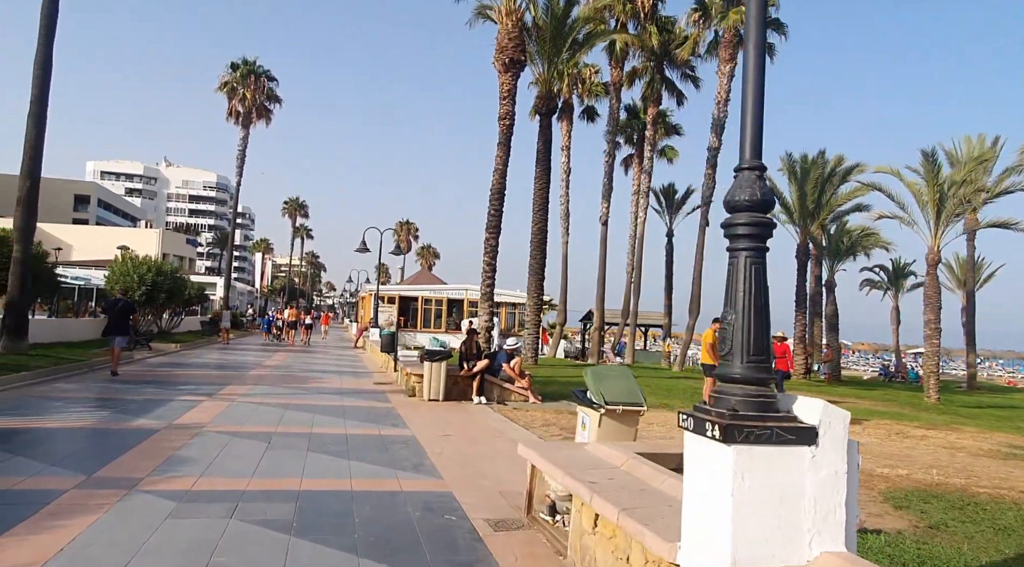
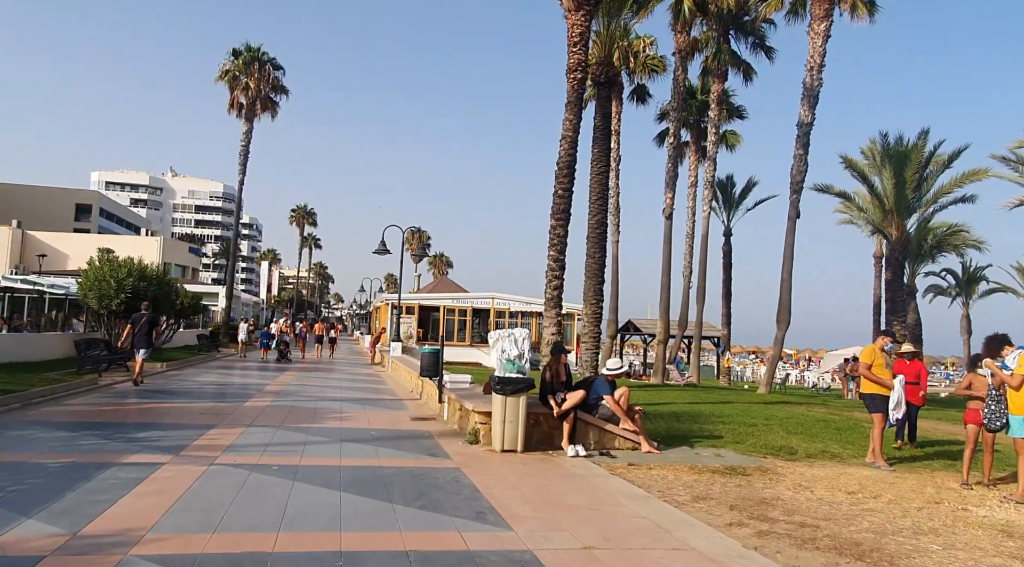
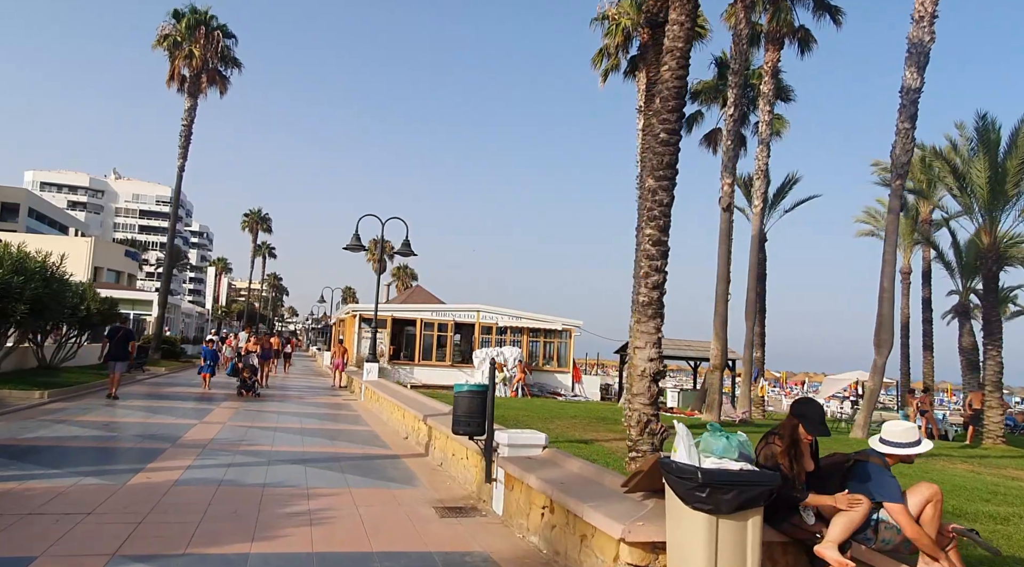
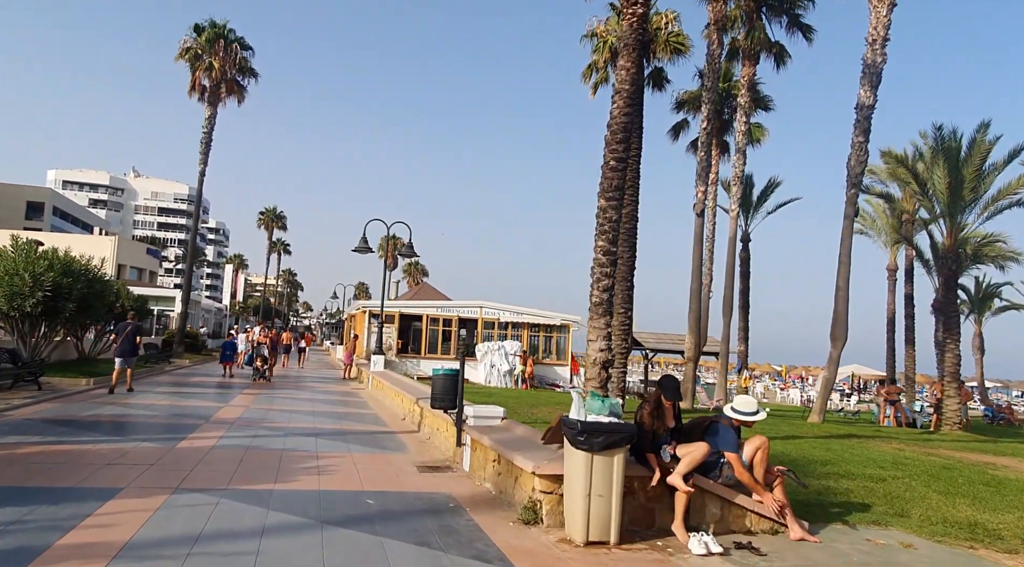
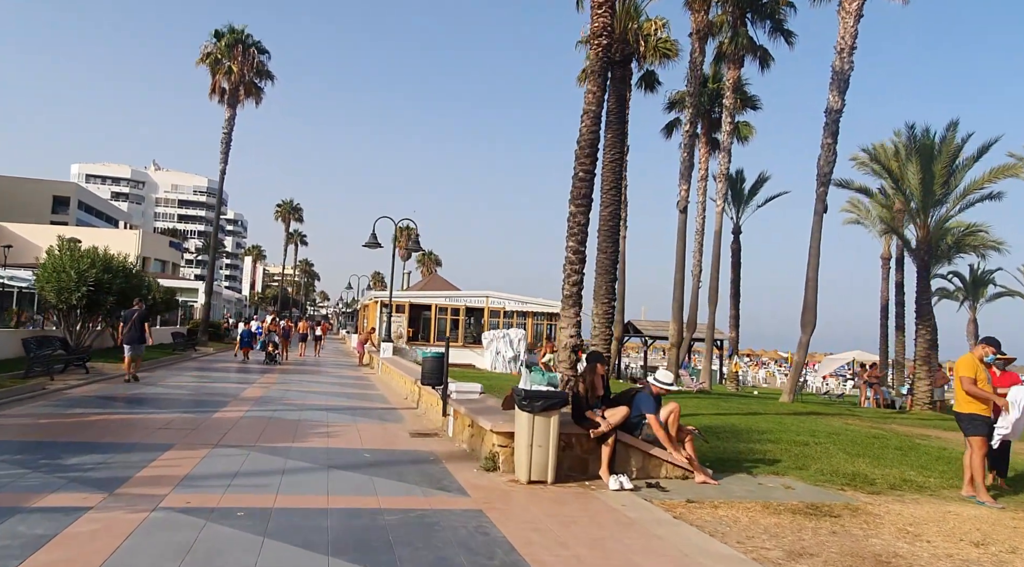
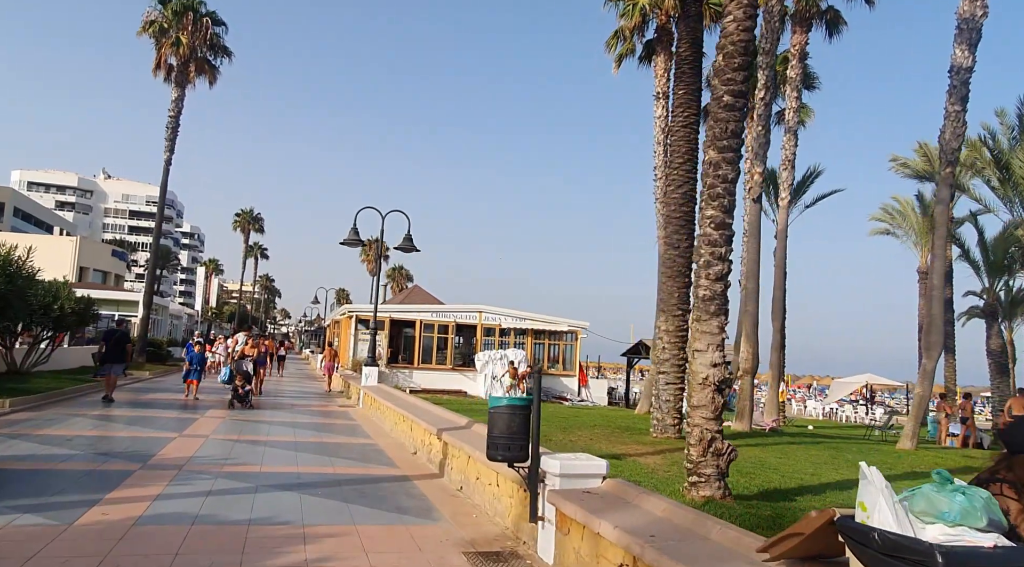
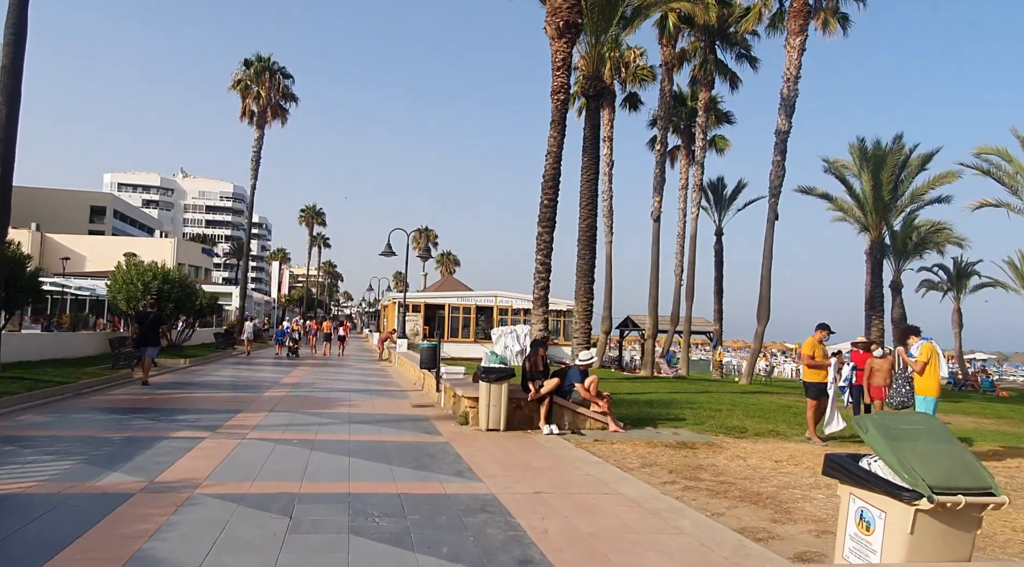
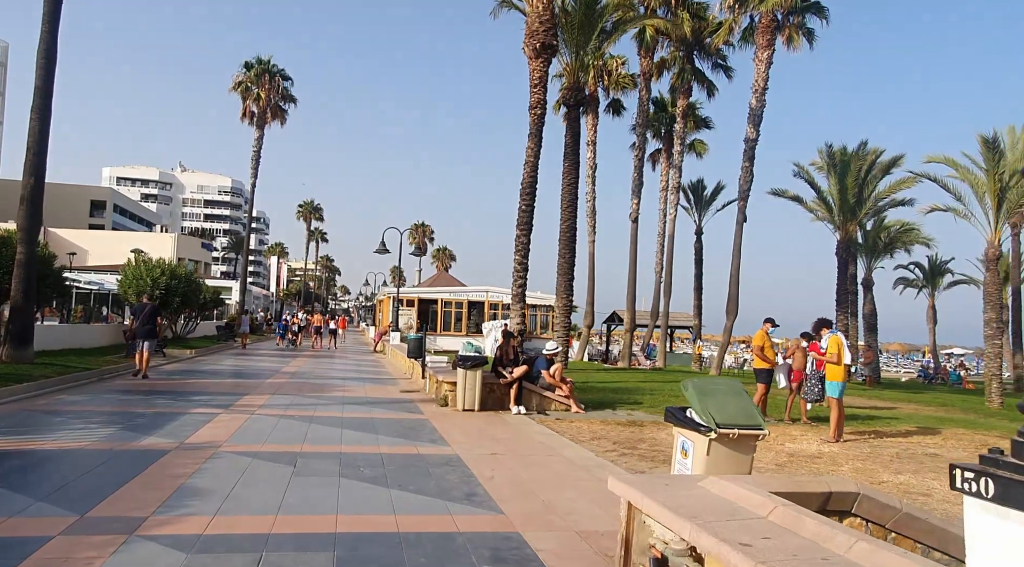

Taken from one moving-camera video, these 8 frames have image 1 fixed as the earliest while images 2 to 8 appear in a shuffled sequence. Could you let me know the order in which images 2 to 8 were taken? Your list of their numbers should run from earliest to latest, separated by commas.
8, 7, 2, 5, 4, 3, 6
